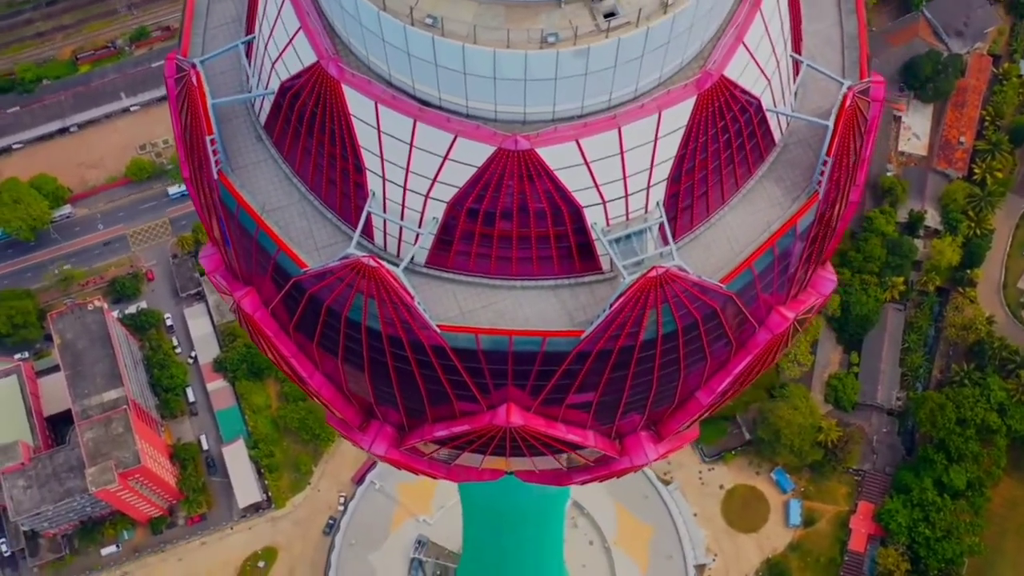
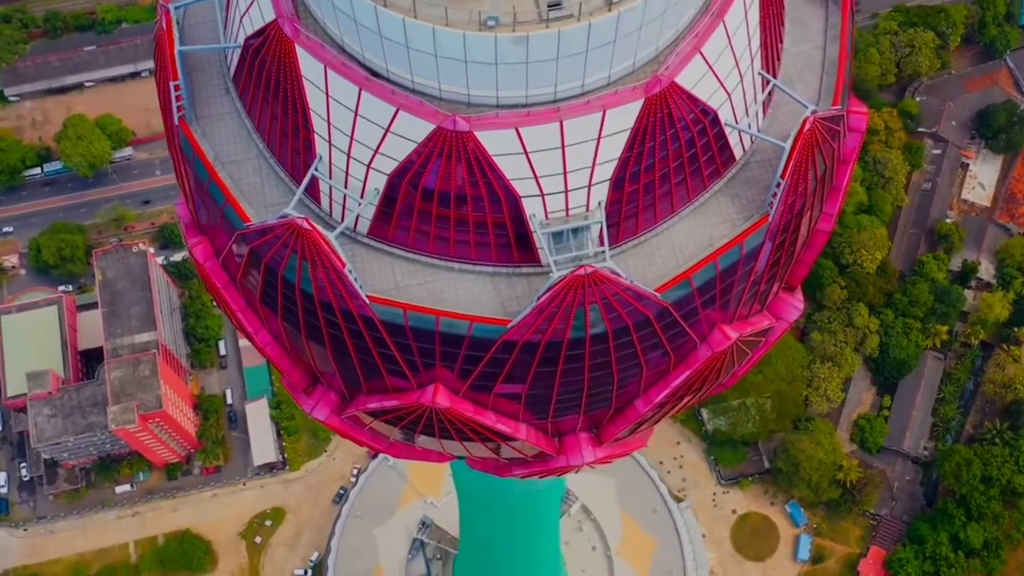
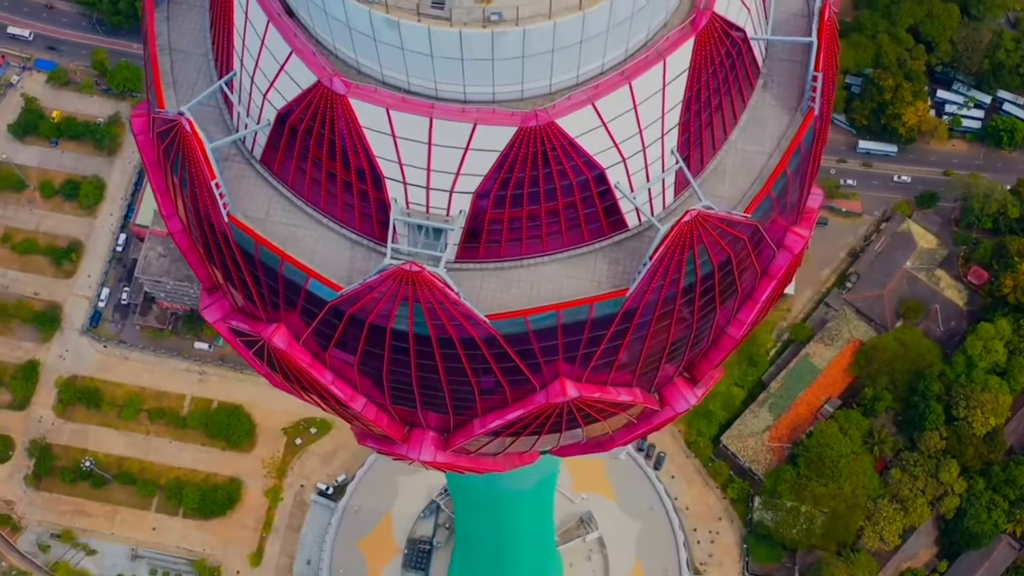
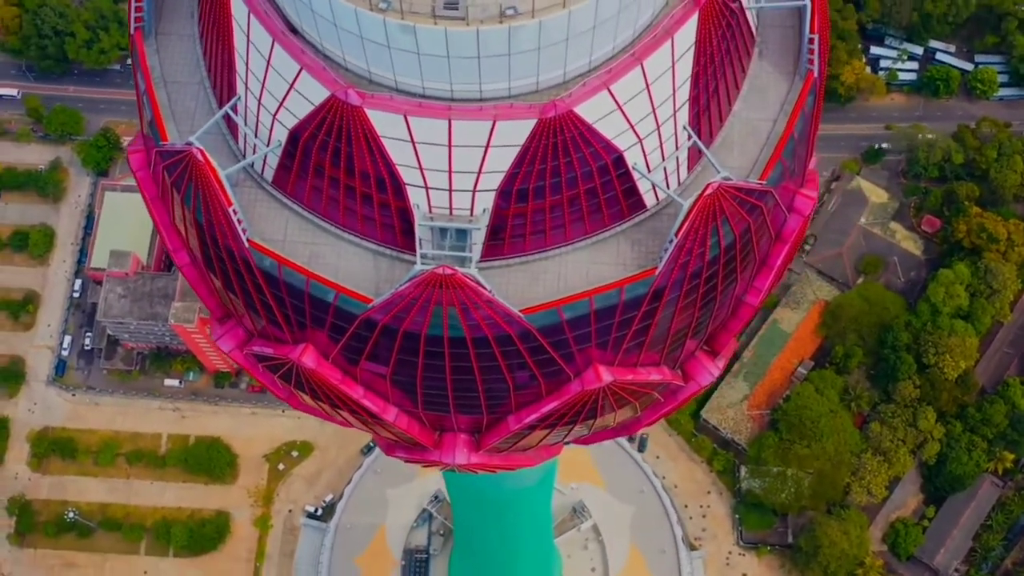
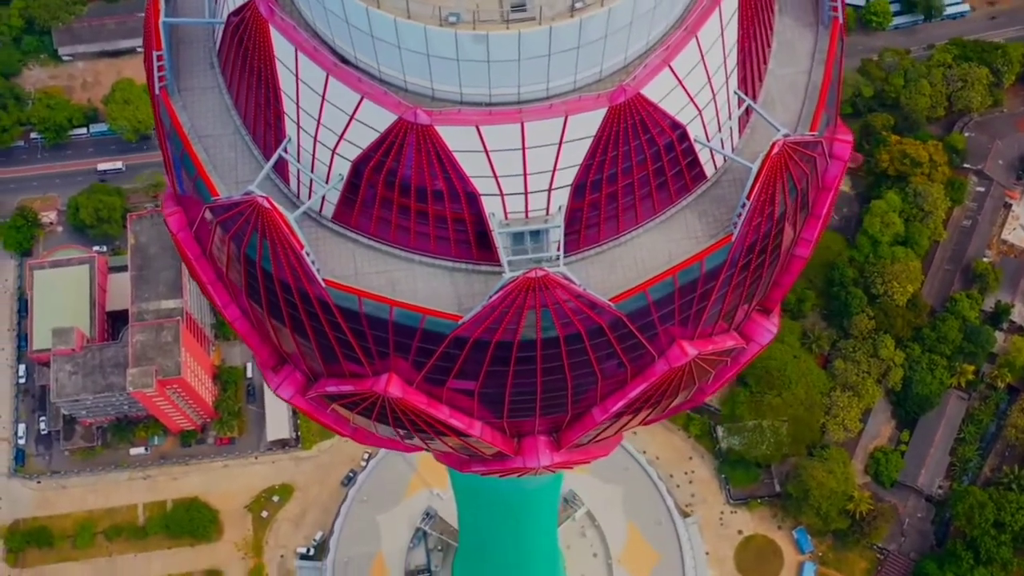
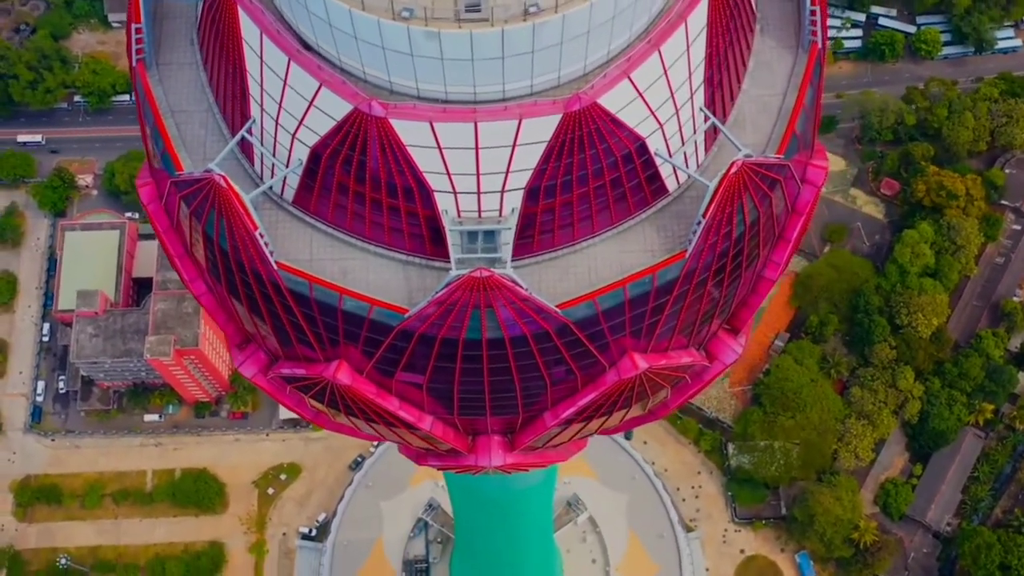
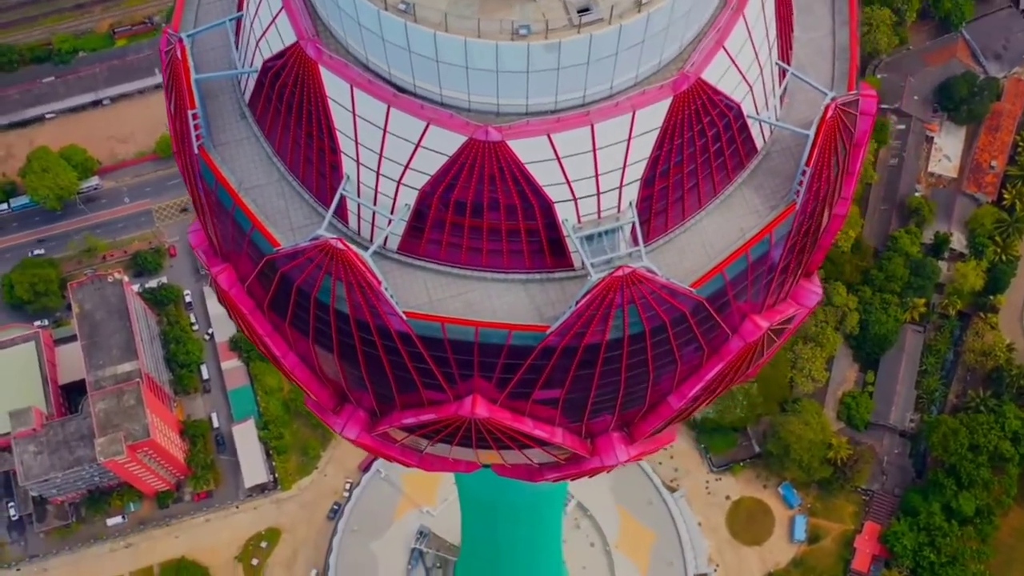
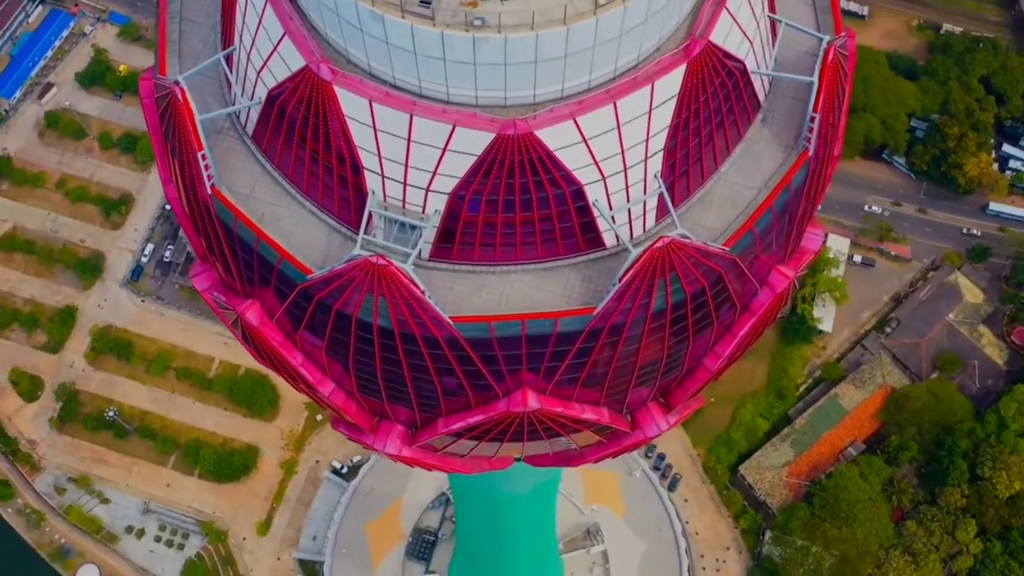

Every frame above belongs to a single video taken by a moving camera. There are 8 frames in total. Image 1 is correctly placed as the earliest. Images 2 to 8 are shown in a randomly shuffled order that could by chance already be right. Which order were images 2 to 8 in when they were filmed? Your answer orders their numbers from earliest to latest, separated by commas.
7, 2, 5, 6, 4, 3, 8
